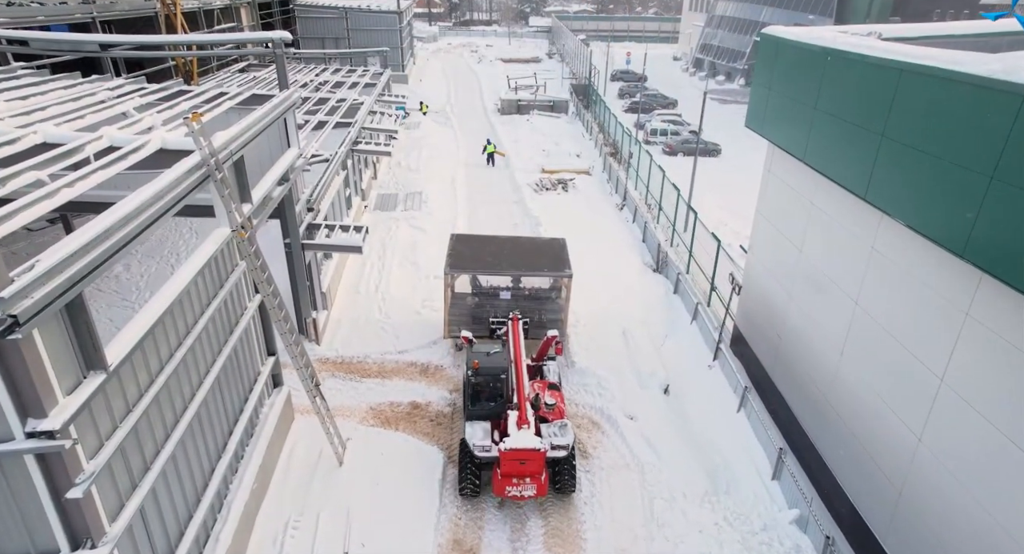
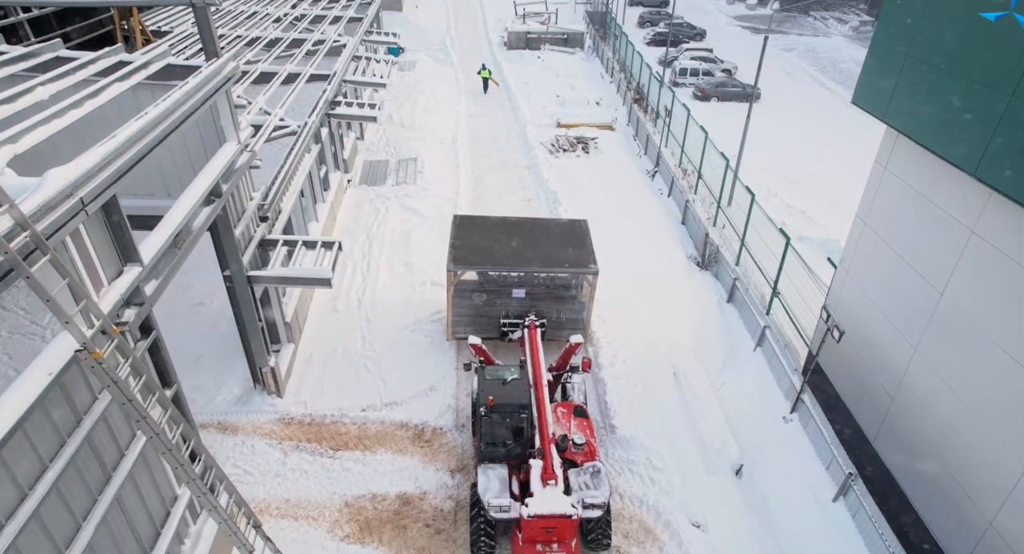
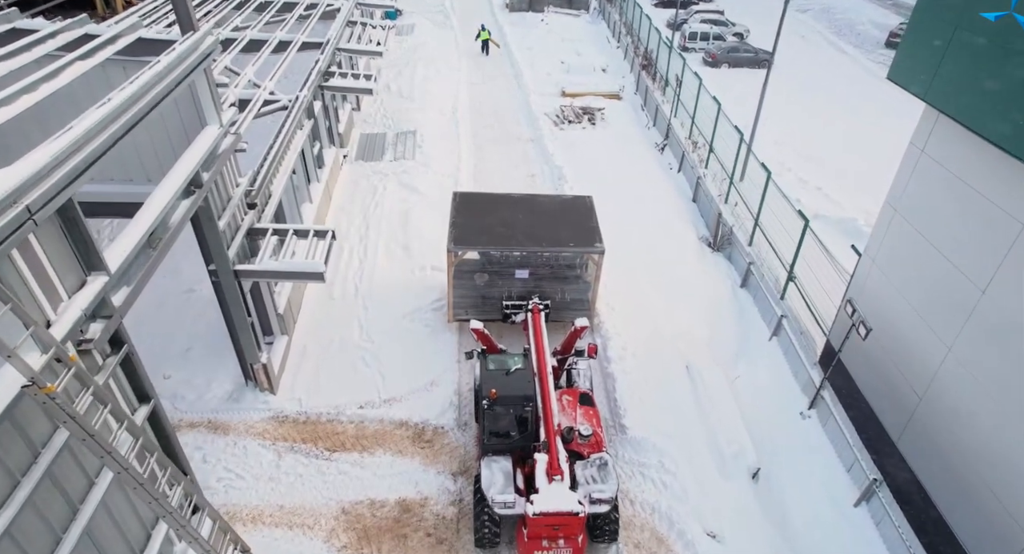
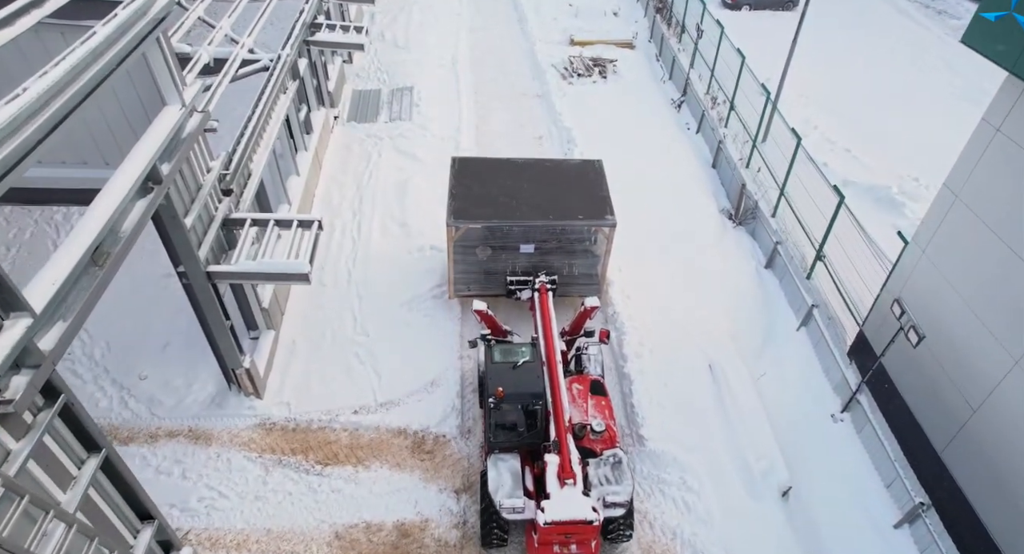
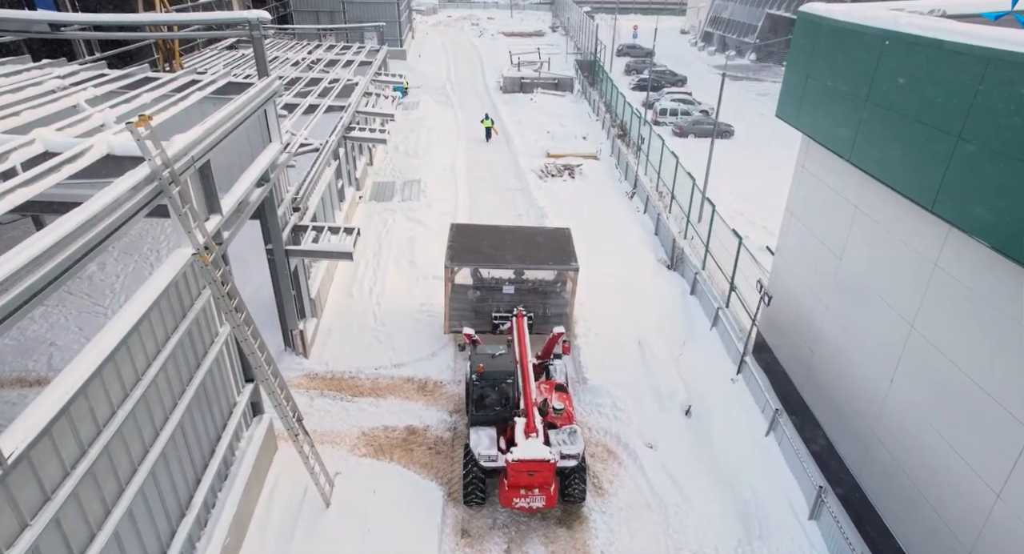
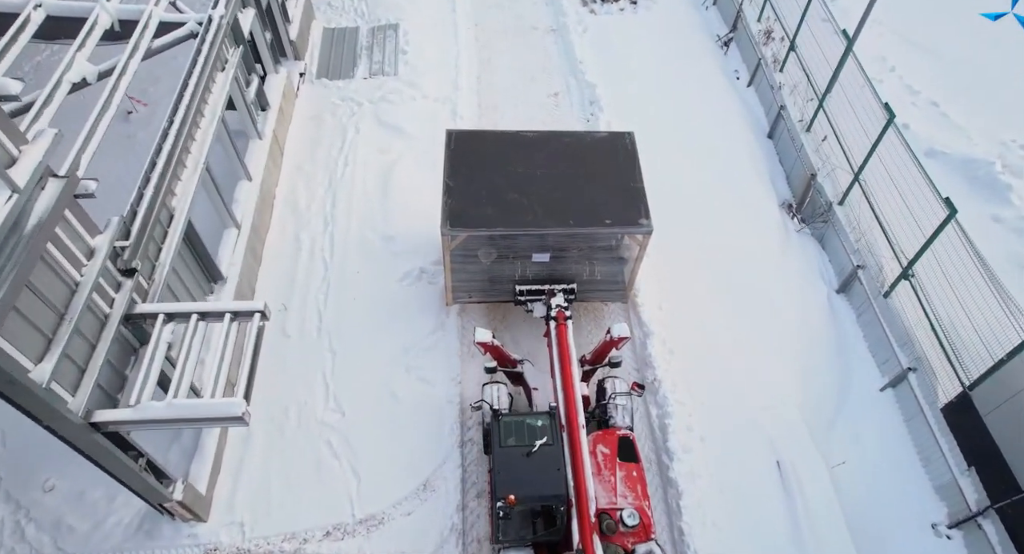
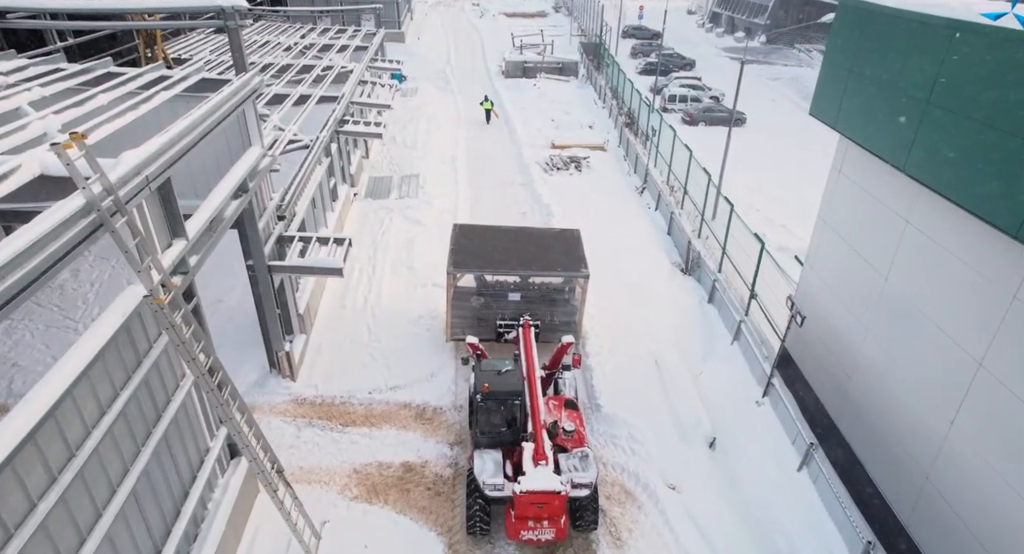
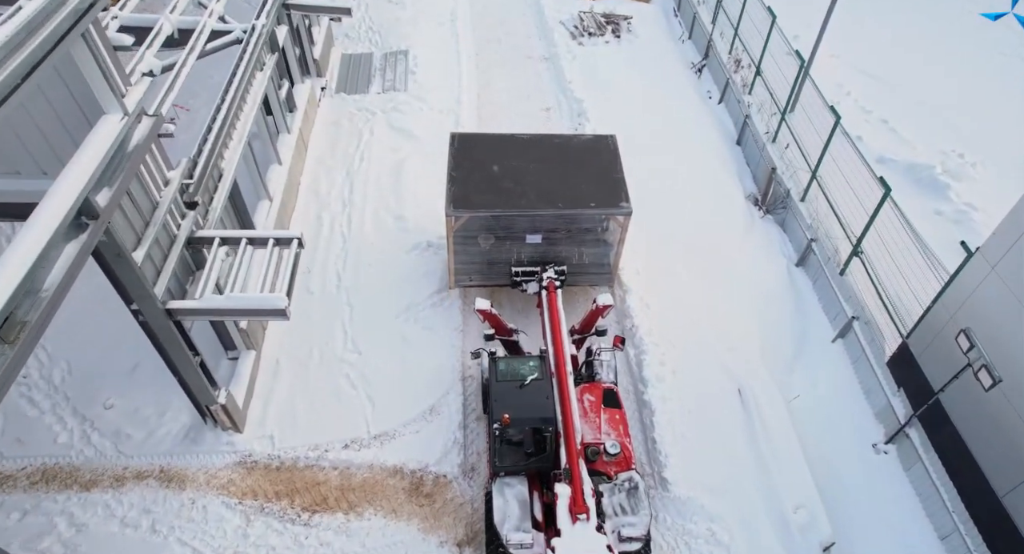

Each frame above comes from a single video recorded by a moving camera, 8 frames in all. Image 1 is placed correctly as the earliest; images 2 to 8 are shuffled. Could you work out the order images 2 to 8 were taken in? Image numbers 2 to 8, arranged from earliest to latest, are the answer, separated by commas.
5, 7, 2, 3, 4, 8, 6
